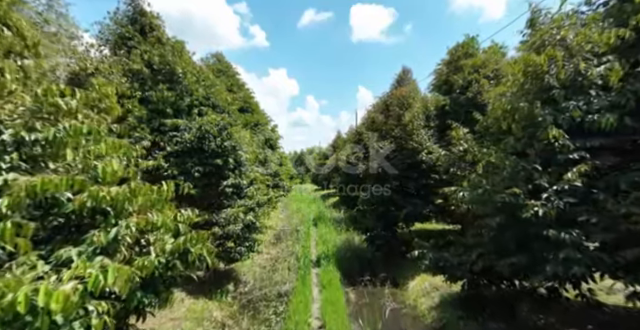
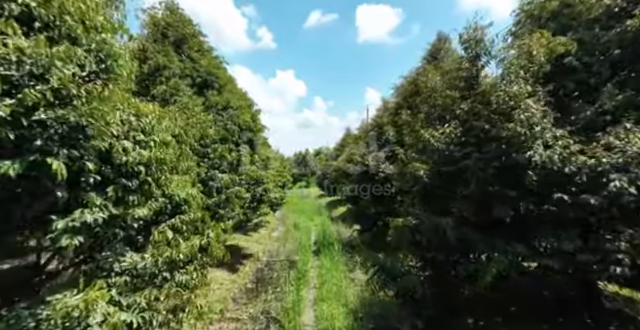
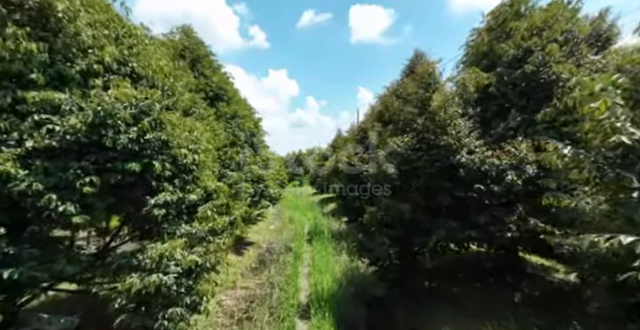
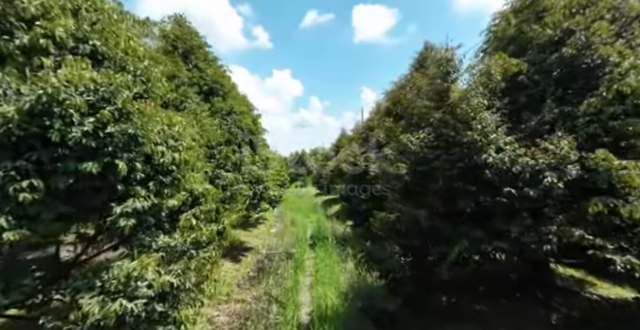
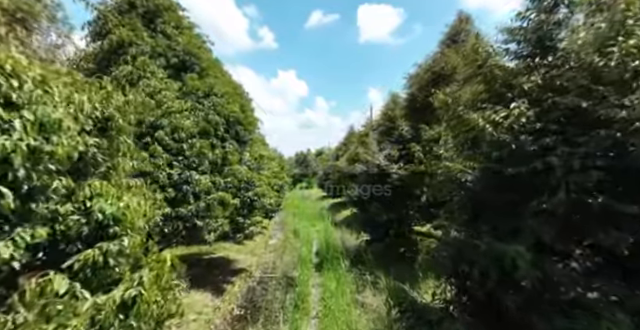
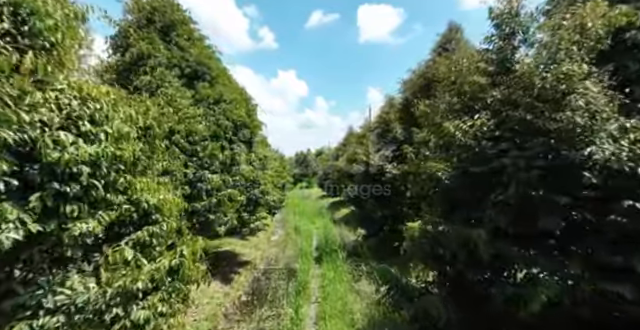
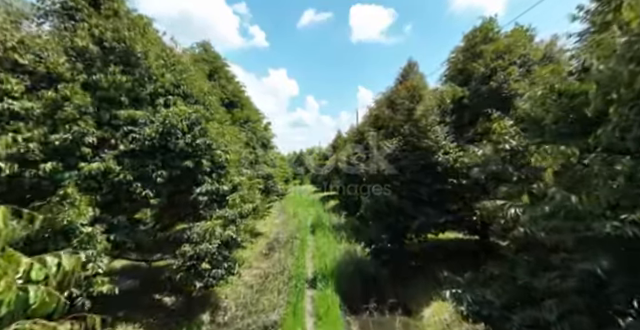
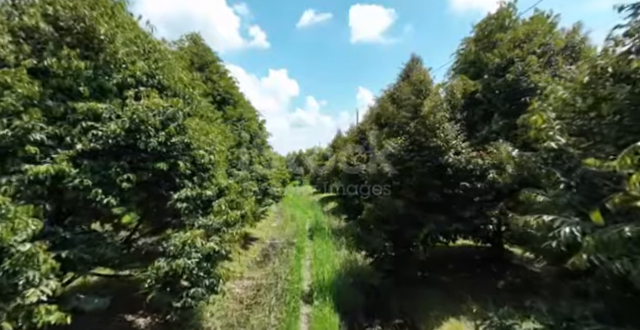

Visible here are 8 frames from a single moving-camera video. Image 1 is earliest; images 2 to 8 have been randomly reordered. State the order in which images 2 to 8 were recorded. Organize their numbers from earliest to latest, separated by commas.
7, 8, 3, 4, 2, 6, 5
